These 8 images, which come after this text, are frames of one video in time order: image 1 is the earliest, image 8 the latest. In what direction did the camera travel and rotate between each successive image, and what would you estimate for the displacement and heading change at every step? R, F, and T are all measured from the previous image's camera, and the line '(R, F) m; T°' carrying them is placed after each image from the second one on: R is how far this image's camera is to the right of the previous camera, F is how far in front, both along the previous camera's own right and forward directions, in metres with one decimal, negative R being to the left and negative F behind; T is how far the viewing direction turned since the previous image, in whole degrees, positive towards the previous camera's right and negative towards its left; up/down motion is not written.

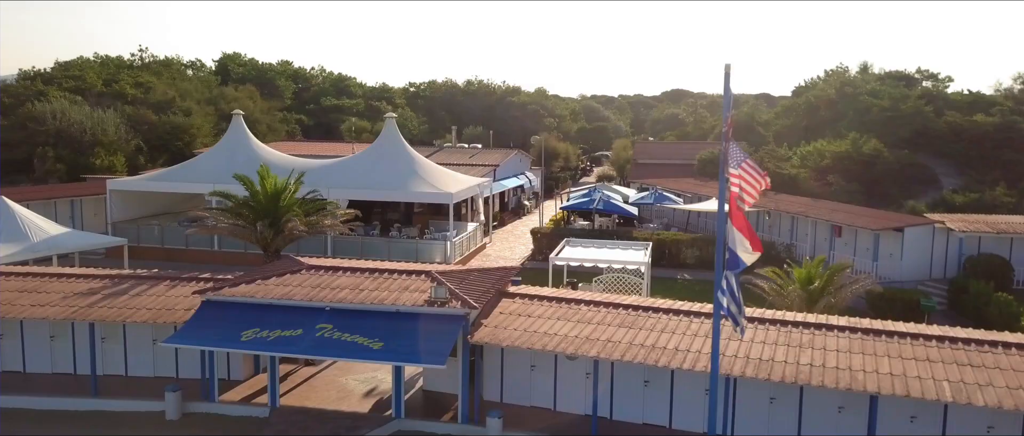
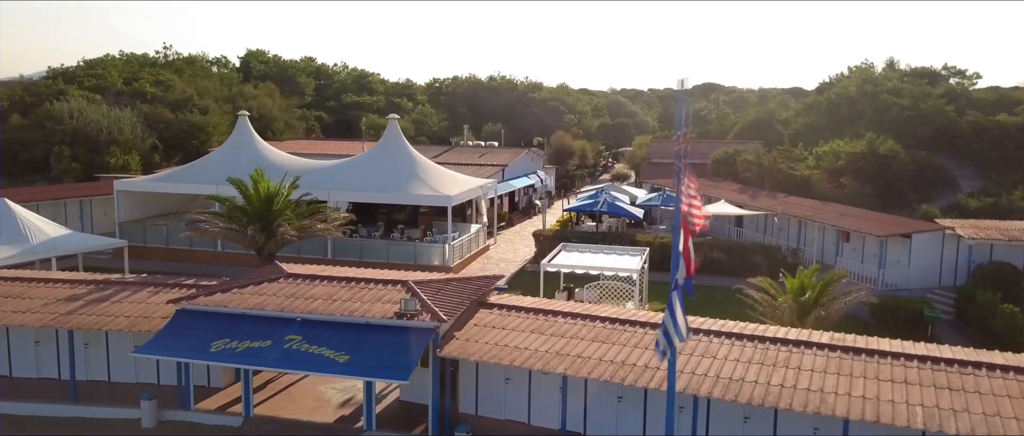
(+1.0, +0.2) m; -2°
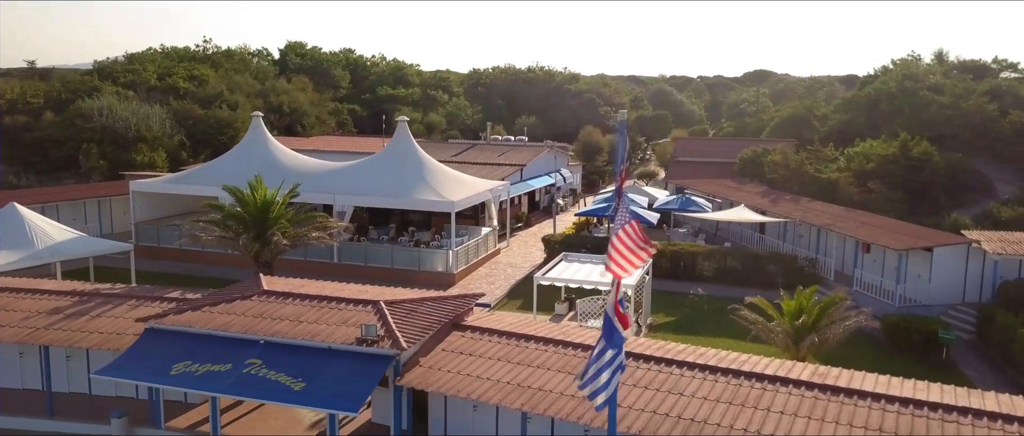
(+1.3, +0.5) m; -4°
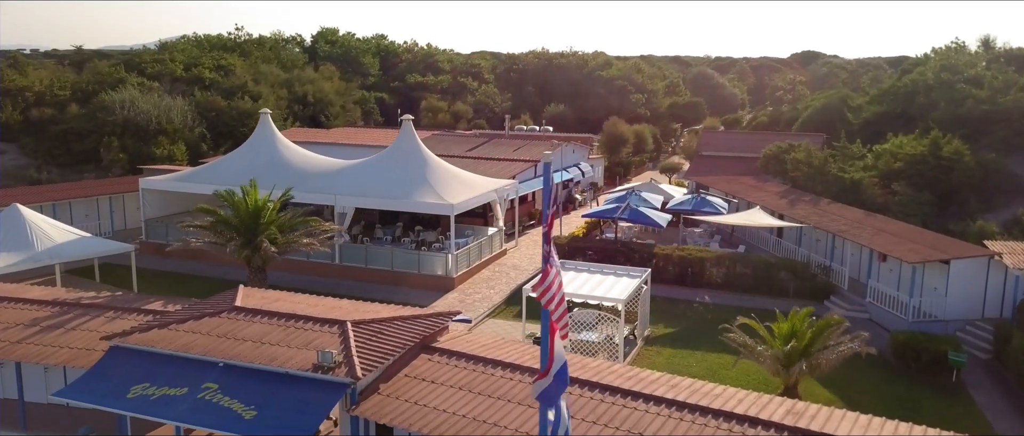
(+1.2, +0.6) m; -3°
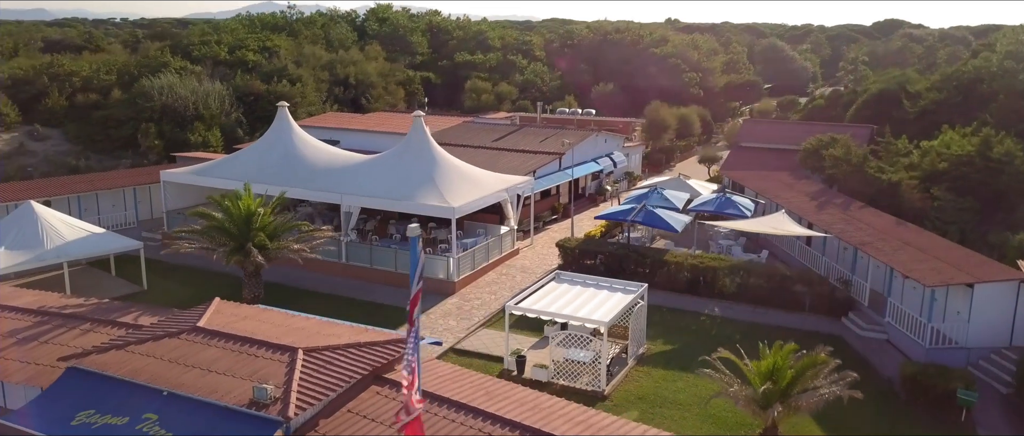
(+1.9, +0.8) m; -5°
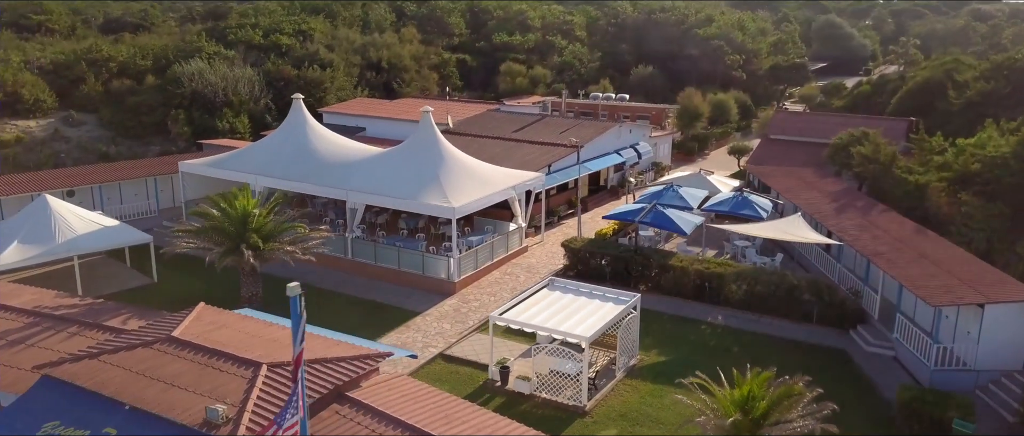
(+1.5, +0.4) m; -4°
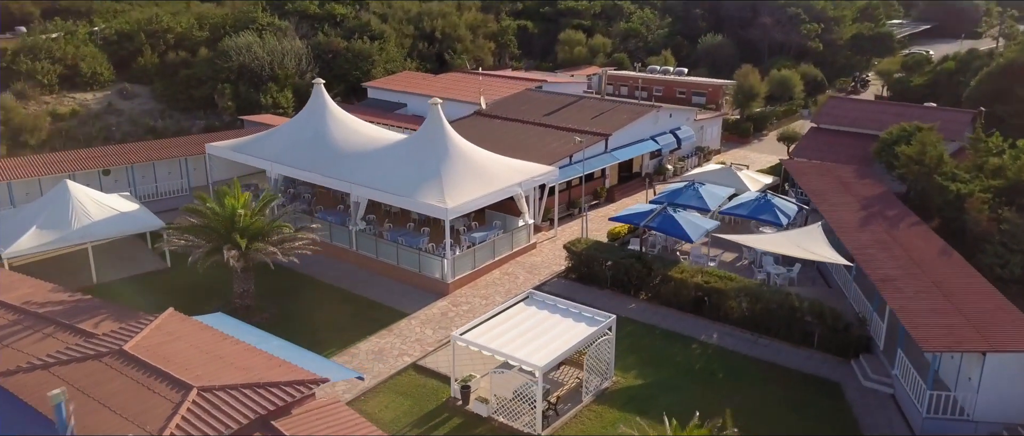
(+2.7, +0.8) m; -7°
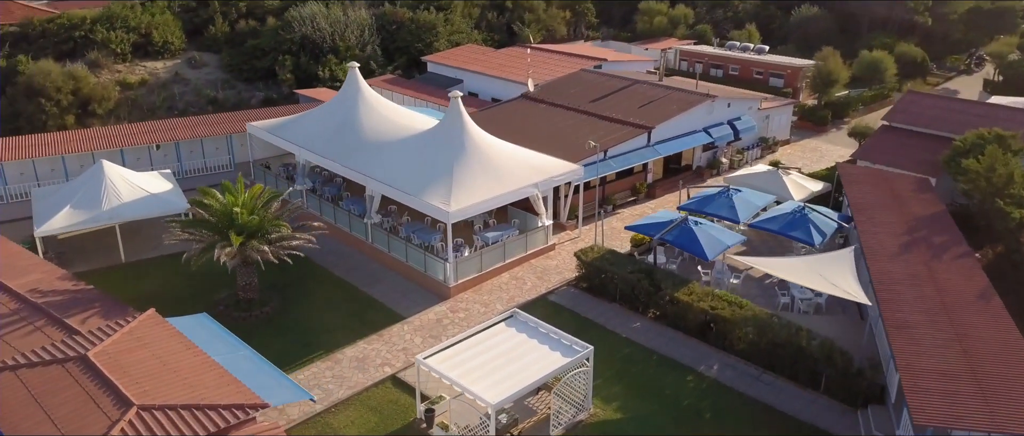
(+2.7, +1.1) m; -8°
